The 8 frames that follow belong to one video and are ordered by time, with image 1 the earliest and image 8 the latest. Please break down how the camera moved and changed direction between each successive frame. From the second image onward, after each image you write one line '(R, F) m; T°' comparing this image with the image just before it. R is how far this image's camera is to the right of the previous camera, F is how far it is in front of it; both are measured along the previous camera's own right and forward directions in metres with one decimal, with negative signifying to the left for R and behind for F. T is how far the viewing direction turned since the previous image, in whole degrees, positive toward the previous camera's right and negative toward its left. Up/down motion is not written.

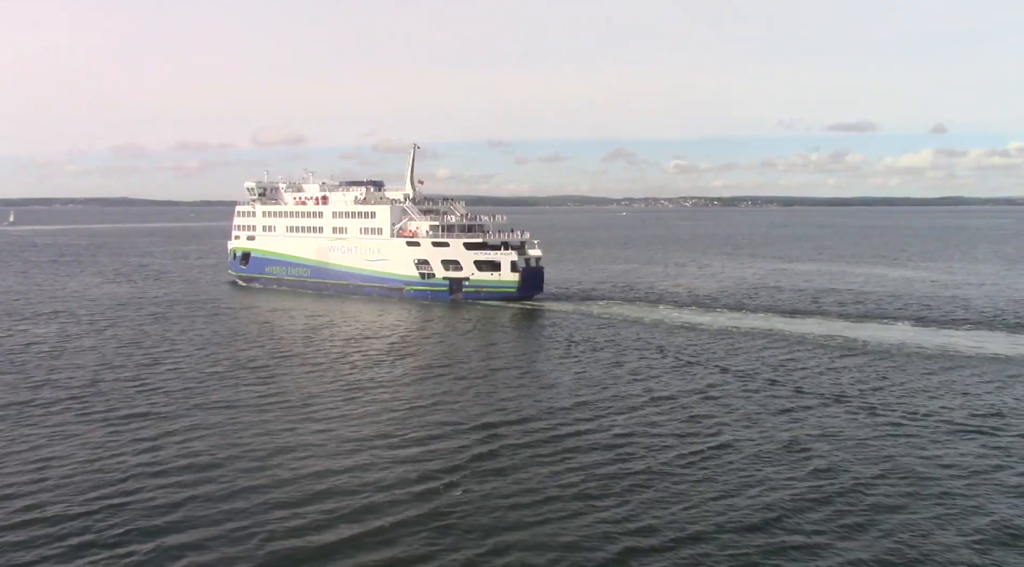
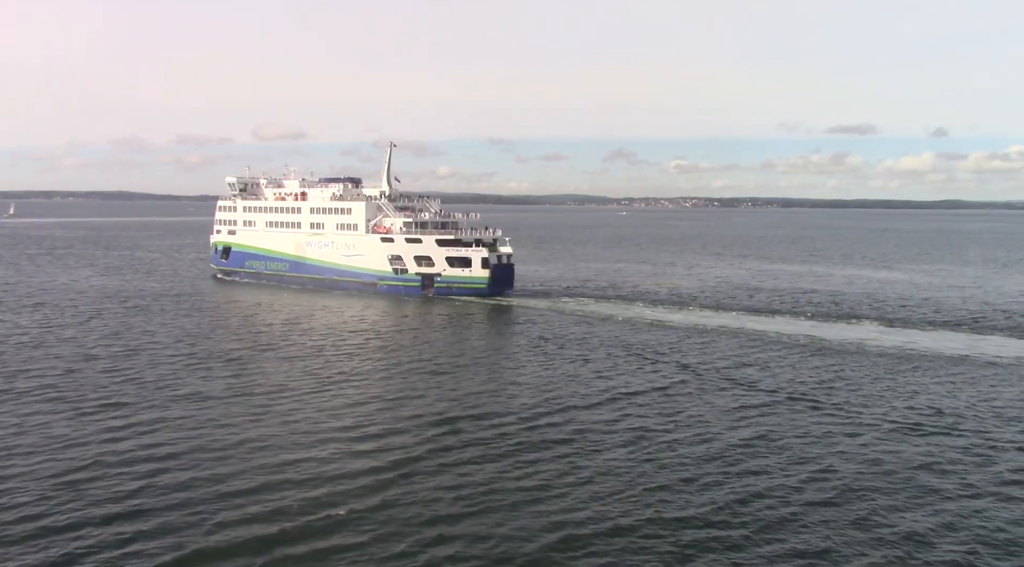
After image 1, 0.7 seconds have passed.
(+1.6, -0.8) m; 0°
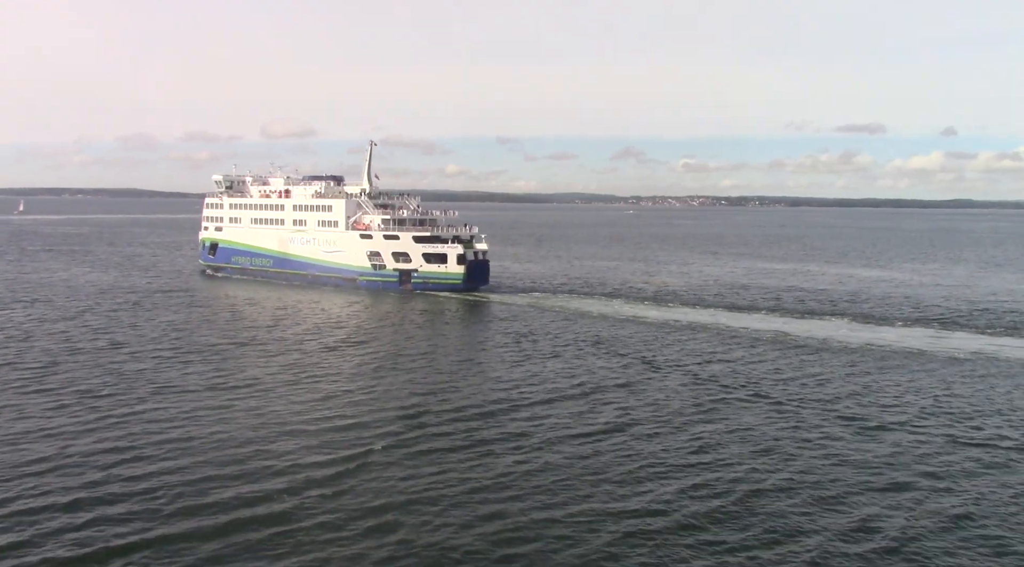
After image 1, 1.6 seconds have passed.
(+1.8, -0.9) m; -1°
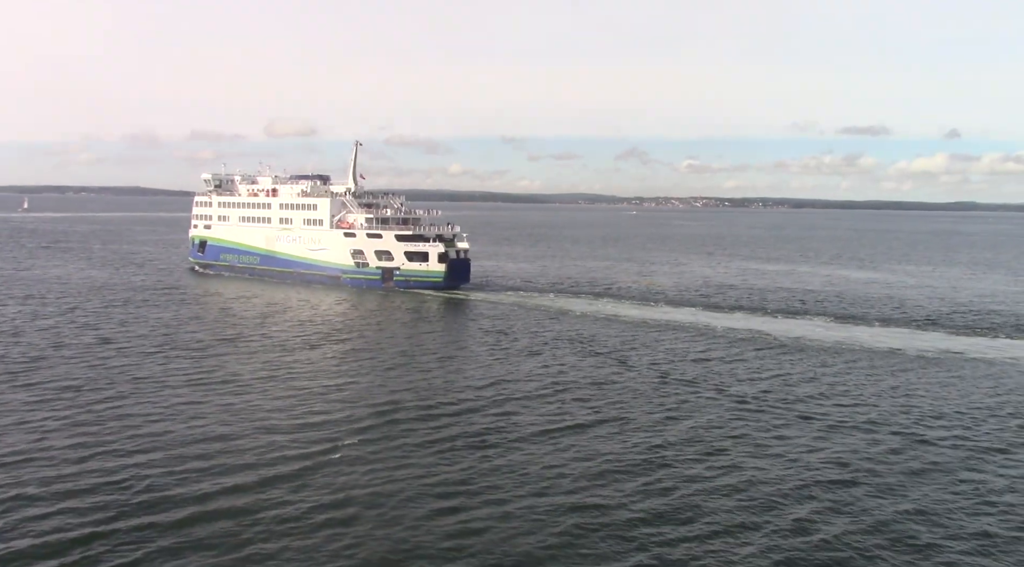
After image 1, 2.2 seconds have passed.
(+1.3, -0.7) m; 0°
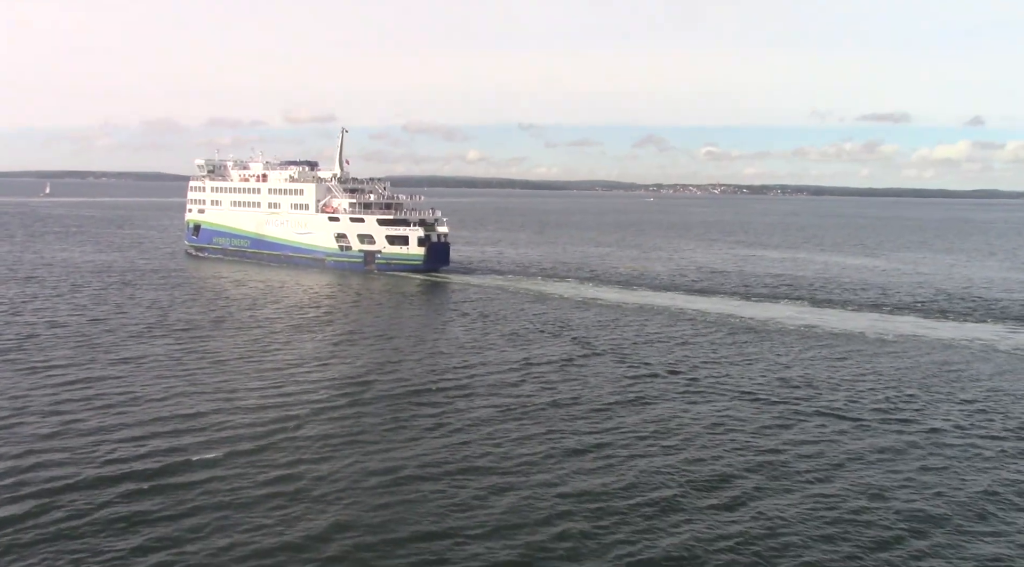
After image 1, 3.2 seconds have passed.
(+2.3, -1.3) m; -1°
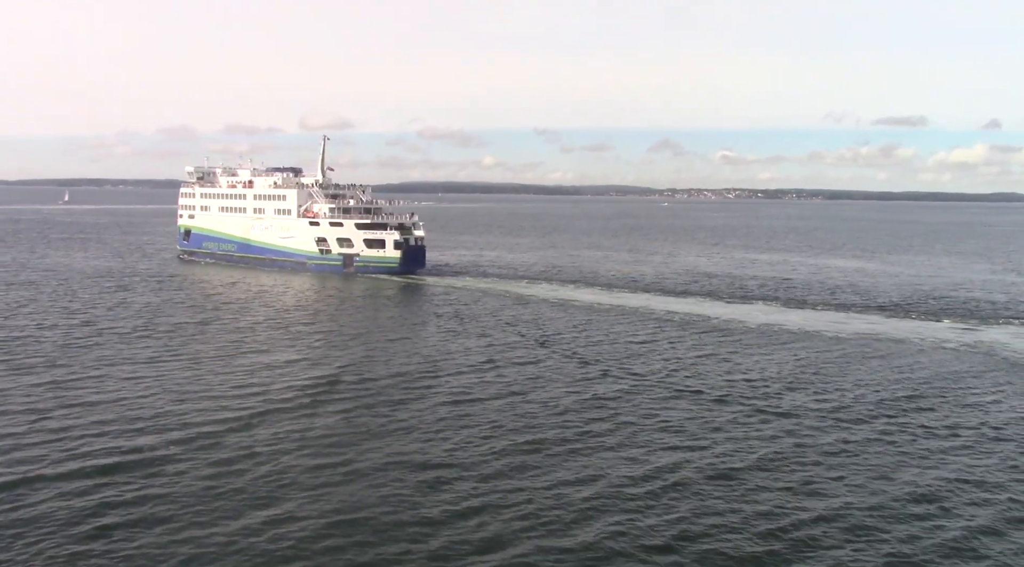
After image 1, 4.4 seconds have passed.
(+2.5, -1.4) m; -1°
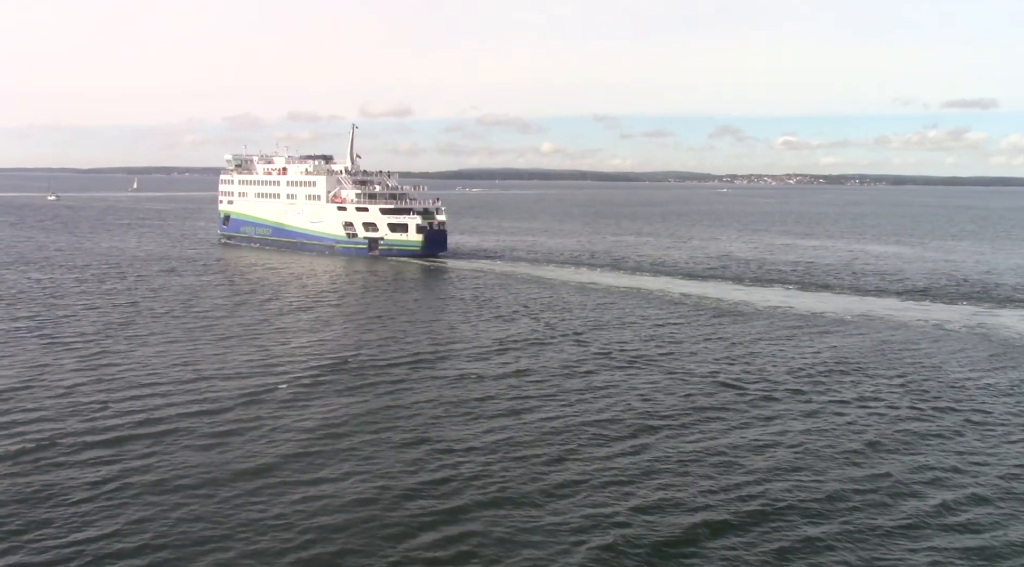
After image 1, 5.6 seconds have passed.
(+2.5, -1.6) m; -4°
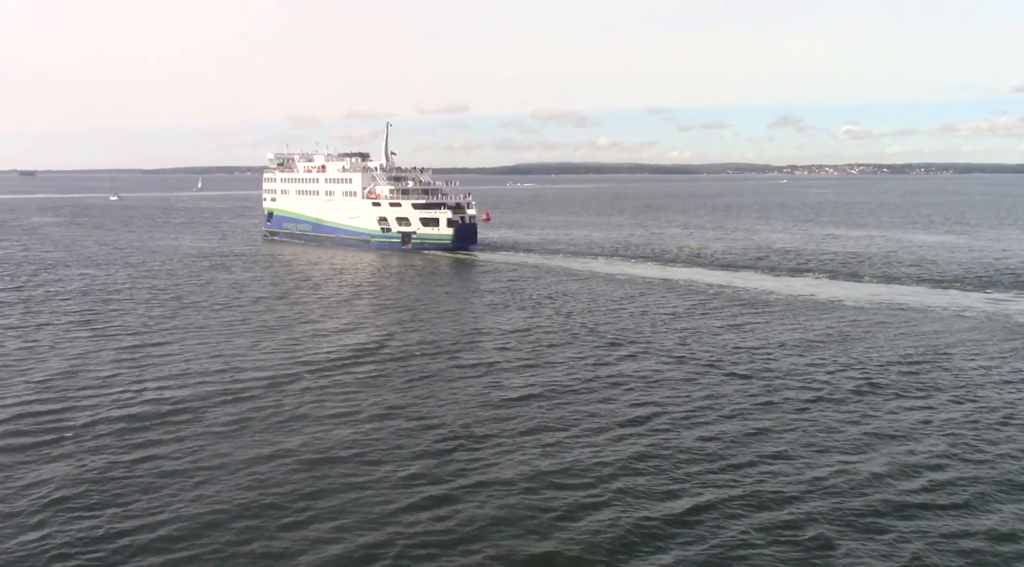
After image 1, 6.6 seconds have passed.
(+1.9, -1.1) m; -3°
